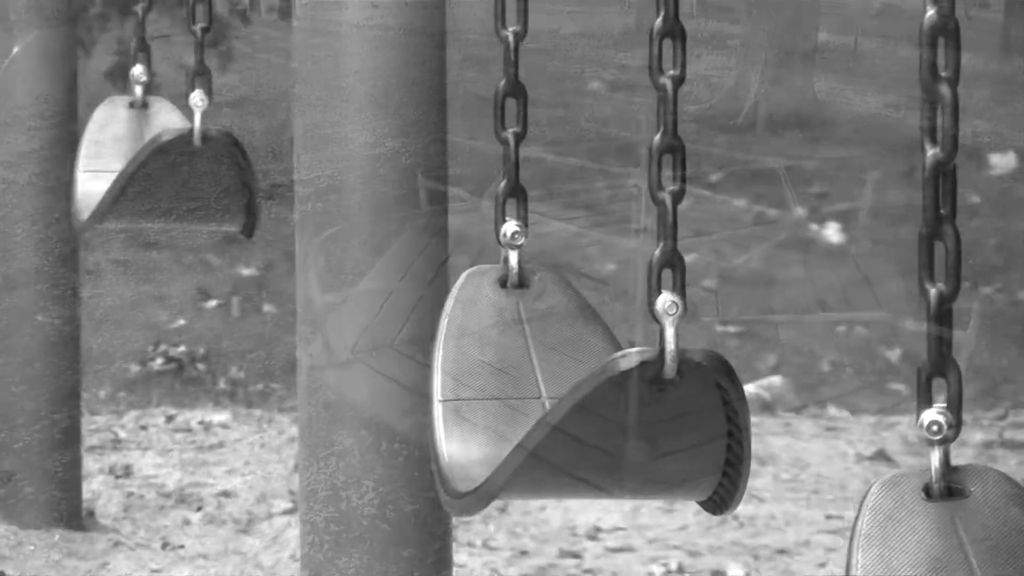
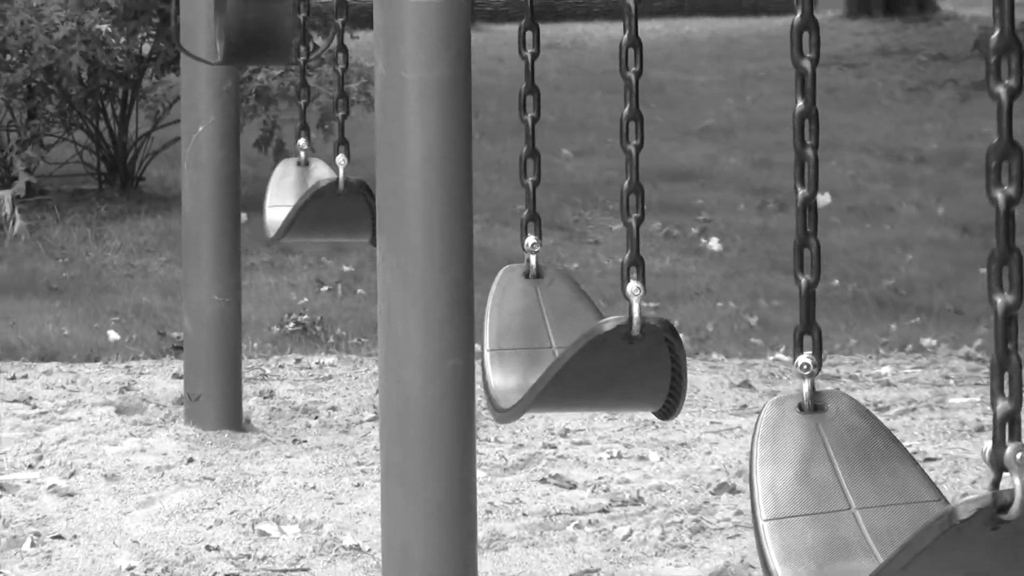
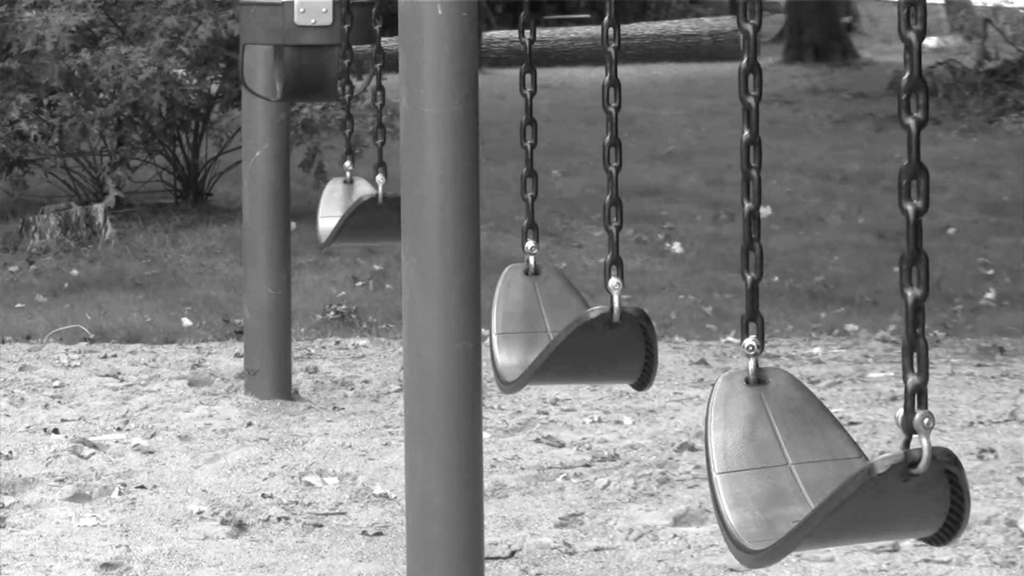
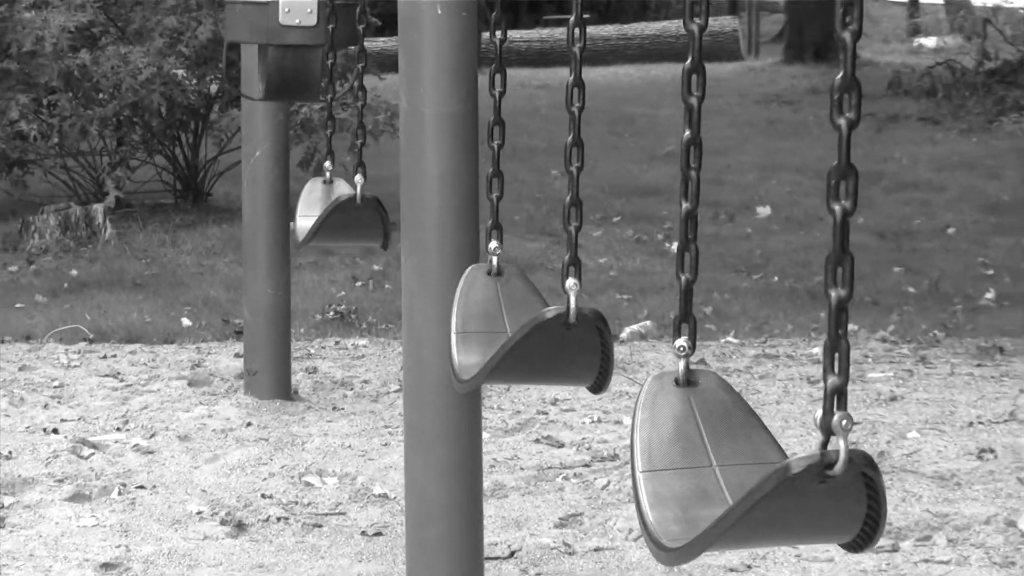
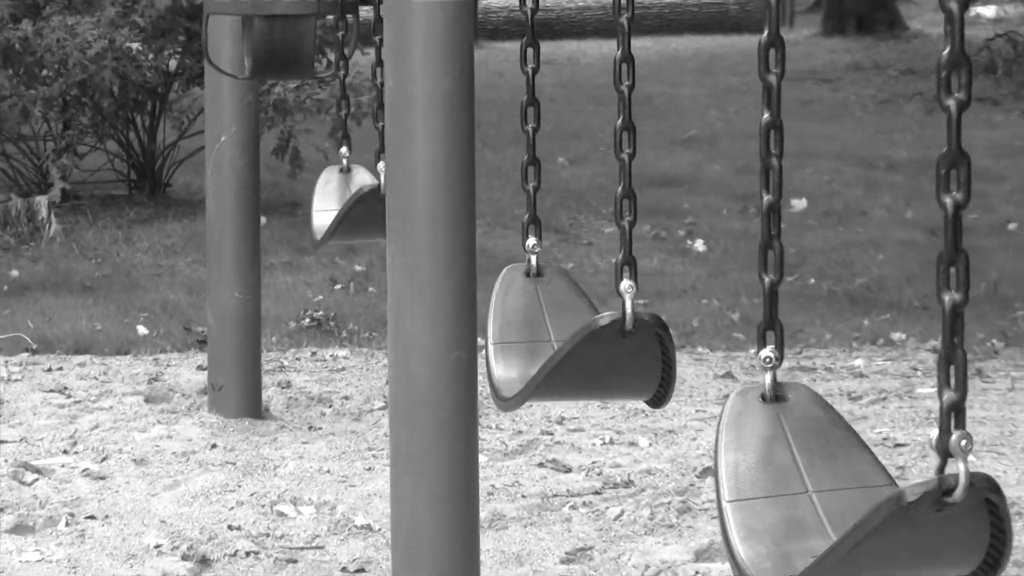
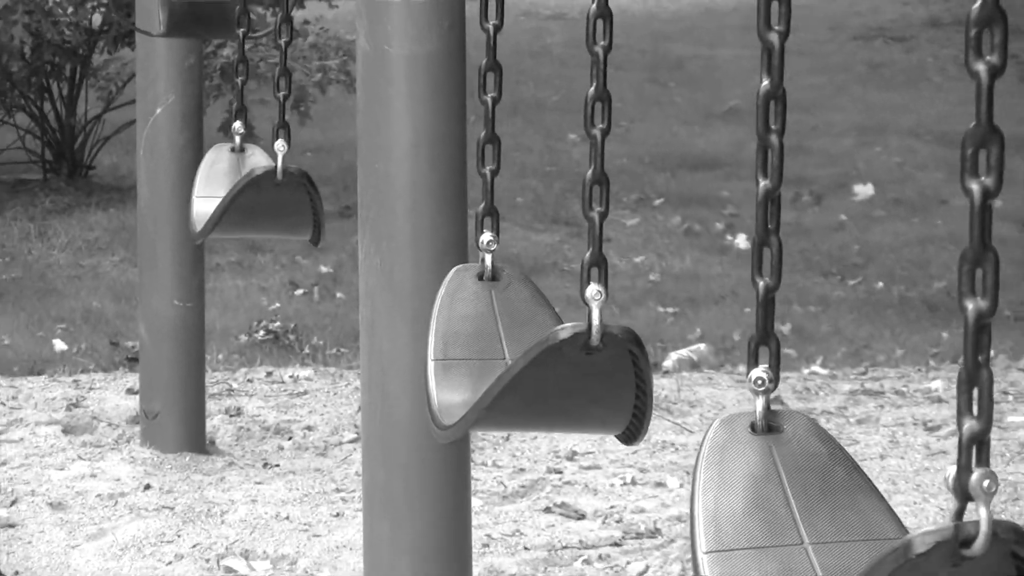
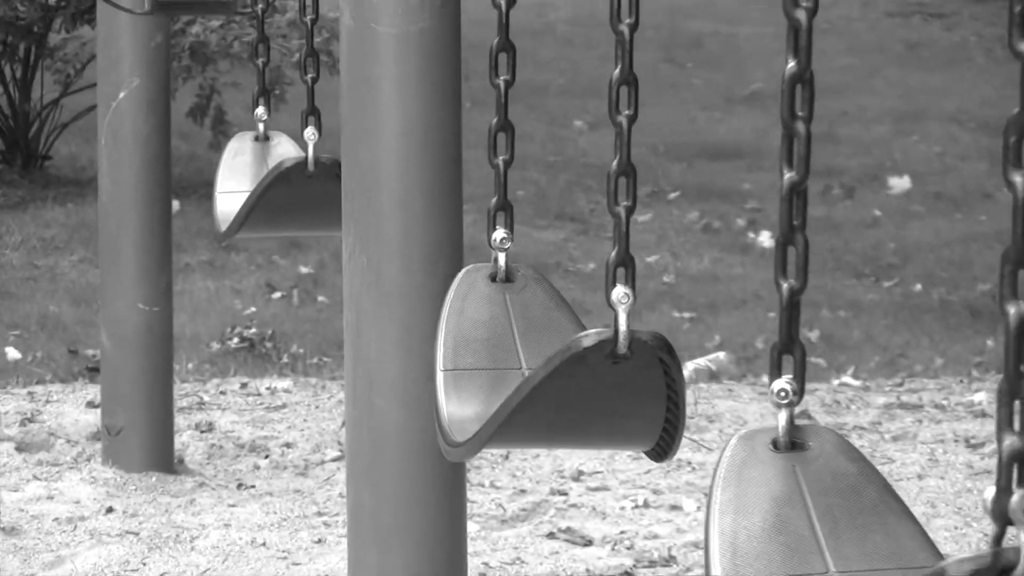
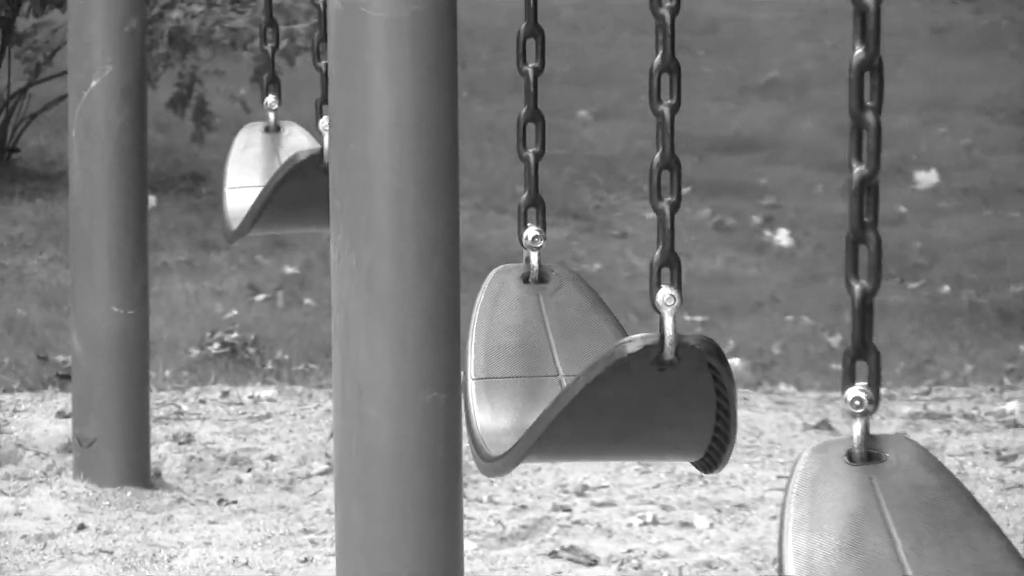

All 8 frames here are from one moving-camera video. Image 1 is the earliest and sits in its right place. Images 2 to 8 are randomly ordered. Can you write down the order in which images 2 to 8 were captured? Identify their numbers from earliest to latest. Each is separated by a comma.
8, 7, 6, 2, 5, 4, 3
